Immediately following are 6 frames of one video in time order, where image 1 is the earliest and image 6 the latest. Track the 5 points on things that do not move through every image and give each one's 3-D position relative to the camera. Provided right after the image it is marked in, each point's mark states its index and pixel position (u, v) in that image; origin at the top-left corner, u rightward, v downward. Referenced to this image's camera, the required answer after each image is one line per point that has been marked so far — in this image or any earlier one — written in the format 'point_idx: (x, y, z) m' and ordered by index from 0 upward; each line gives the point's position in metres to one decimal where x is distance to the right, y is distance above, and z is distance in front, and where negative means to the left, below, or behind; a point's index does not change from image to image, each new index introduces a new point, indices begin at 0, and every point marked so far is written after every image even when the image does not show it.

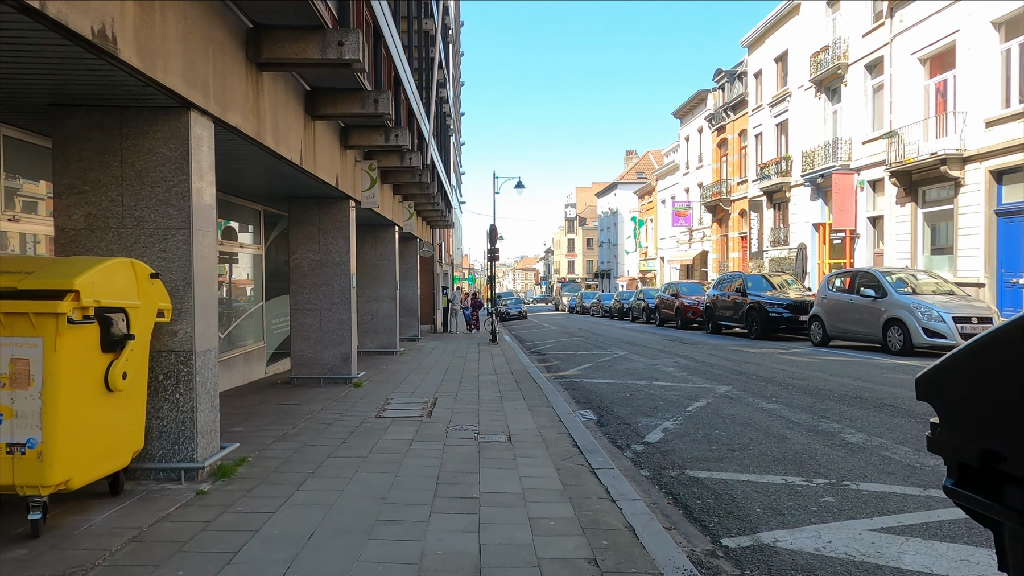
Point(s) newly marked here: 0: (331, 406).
0: (-2.3, -1.5, +8.4) m
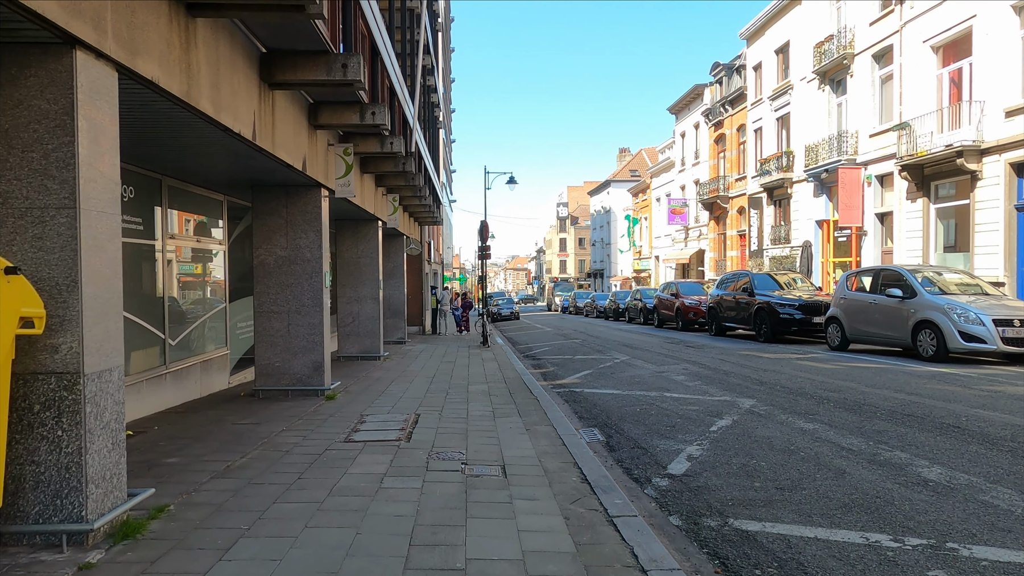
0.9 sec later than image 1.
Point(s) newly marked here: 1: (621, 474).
0: (-2.3, -1.5, +7.2) m
1: (+0.9, -1.5, +5.5) m
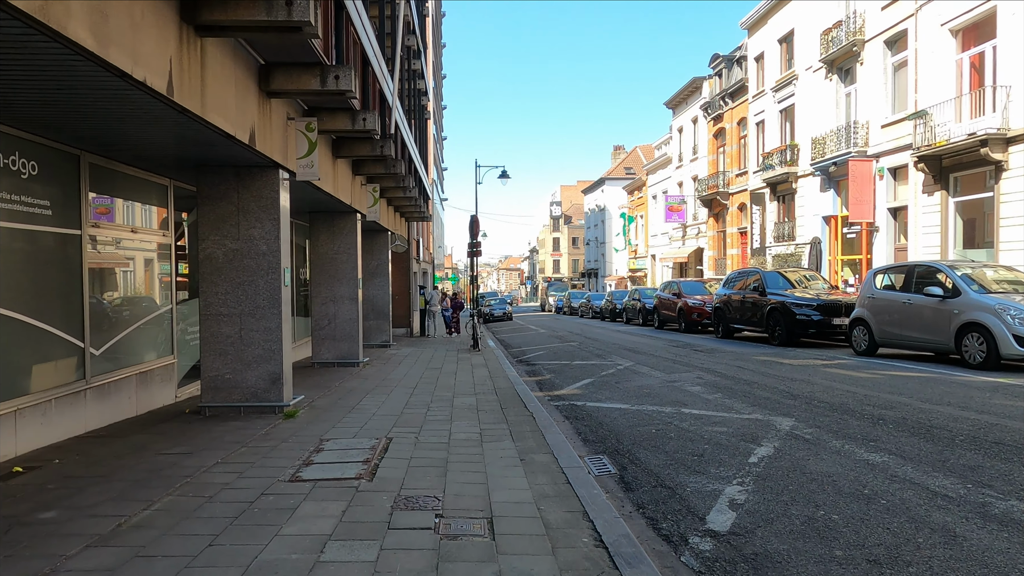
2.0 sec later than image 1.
0: (-2.4, -1.4, +5.9) m
1: (+0.8, -1.5, +4.2) m
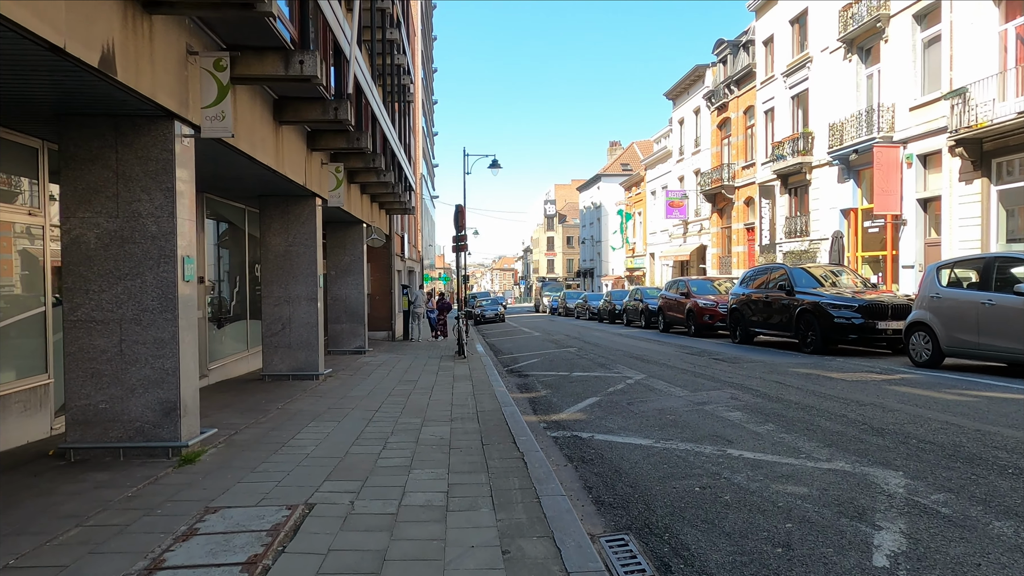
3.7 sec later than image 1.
0: (-2.5, -1.4, +3.7) m
1: (+0.7, -1.5, +2.1) m
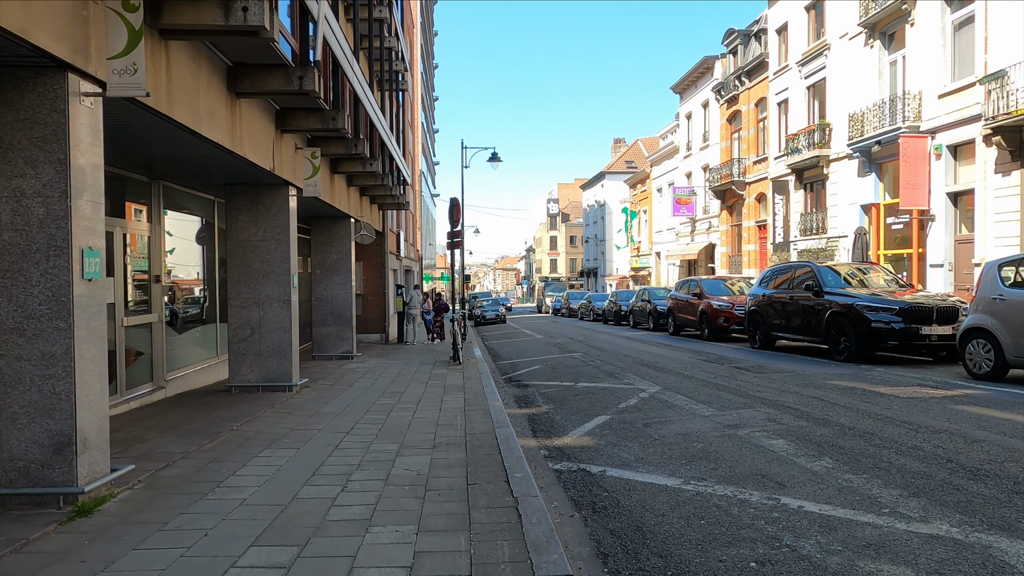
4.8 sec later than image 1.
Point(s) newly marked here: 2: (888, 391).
0: (-2.6, -1.4, +2.4) m
1: (+0.6, -1.5, +0.8) m
2: (+4.5, -1.2, +8.0) m
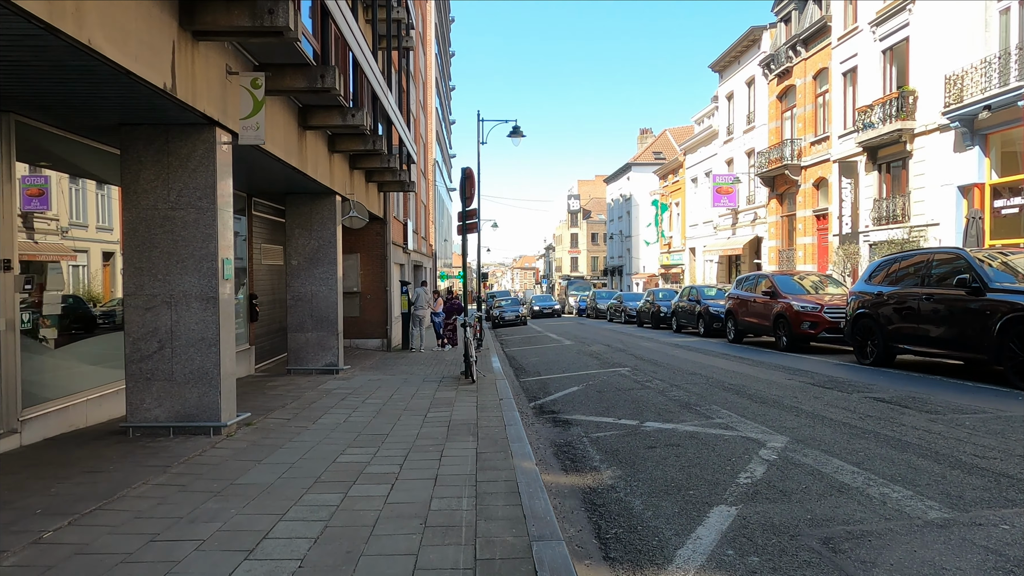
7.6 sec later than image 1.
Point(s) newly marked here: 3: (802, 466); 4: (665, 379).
0: (-2.4, -1.3, -1.0) m
1: (+0.8, -1.4, -2.7) m
2: (+4.8, -1.2, +4.4) m
3: (+2.2, -1.3, +5.2) m
4: (+2.3, -1.4, +10.2) m
